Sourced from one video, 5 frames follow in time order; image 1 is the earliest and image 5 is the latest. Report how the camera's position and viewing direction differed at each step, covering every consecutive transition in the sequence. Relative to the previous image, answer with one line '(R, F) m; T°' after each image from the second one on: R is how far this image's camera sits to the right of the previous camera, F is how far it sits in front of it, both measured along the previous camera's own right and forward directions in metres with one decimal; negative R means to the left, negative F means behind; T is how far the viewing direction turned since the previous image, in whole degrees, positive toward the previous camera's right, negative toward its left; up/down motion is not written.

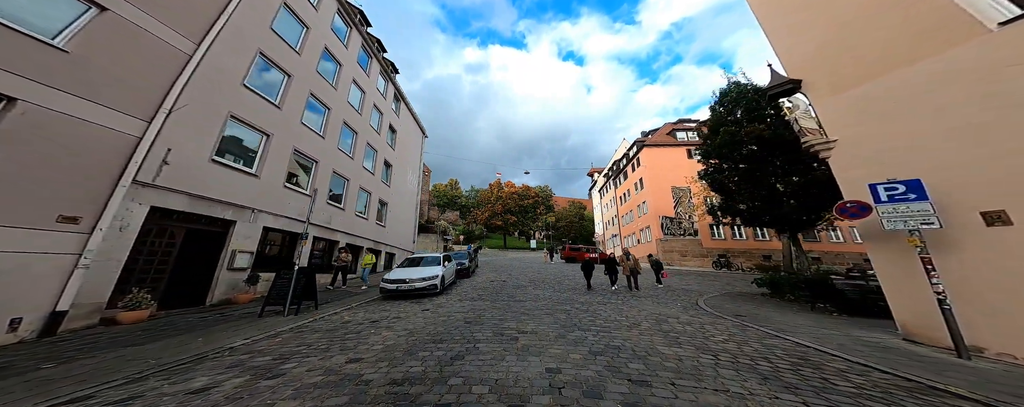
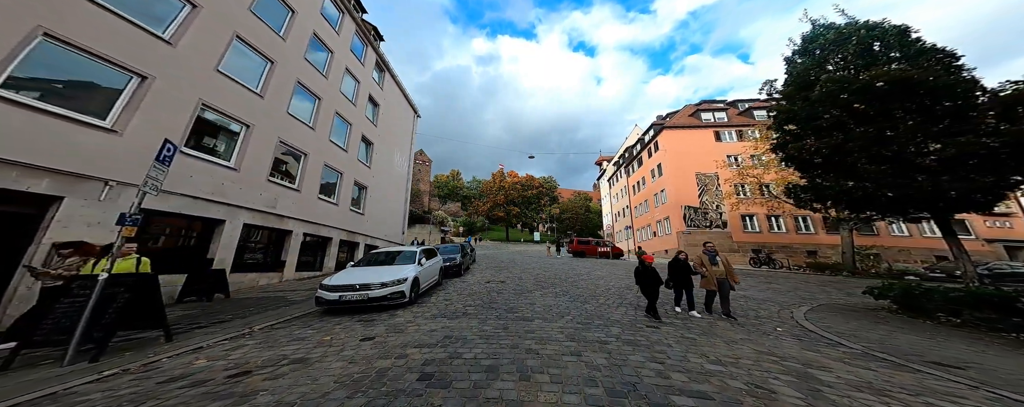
(+0.1, +3.4) m; -1°
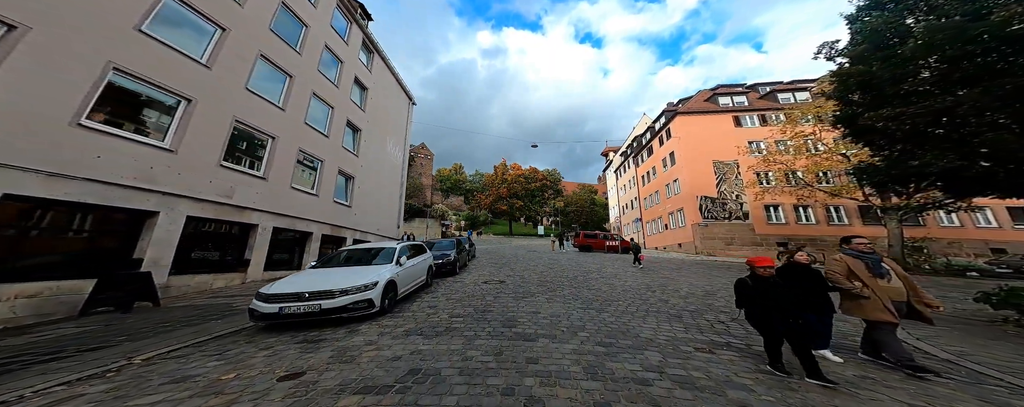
(+0.2, +1.7) m; -1°
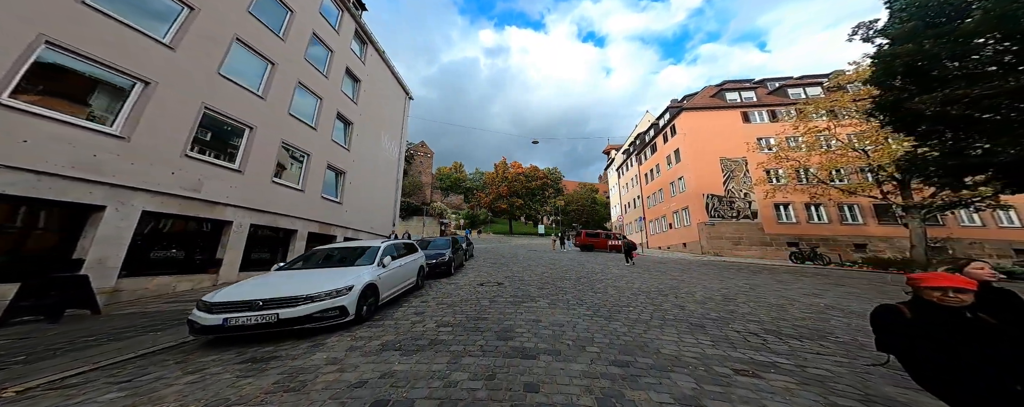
(+0.1, +0.8) m; 0°
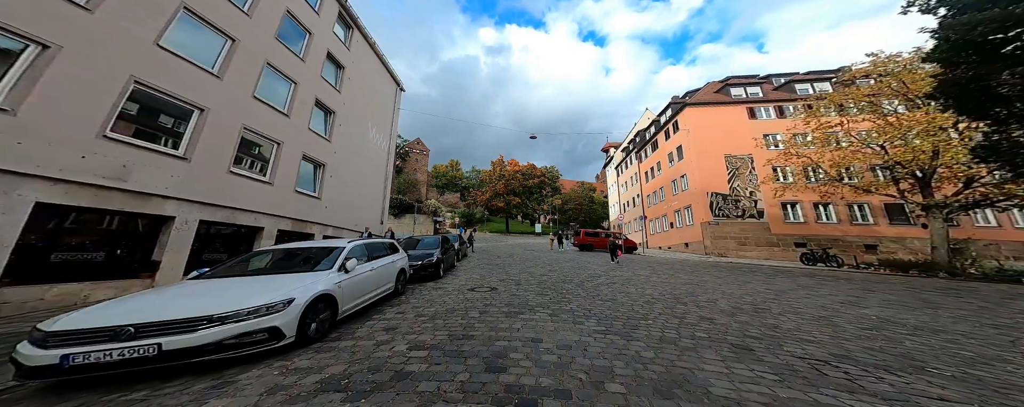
(0.0, +1.2) m; +1°
